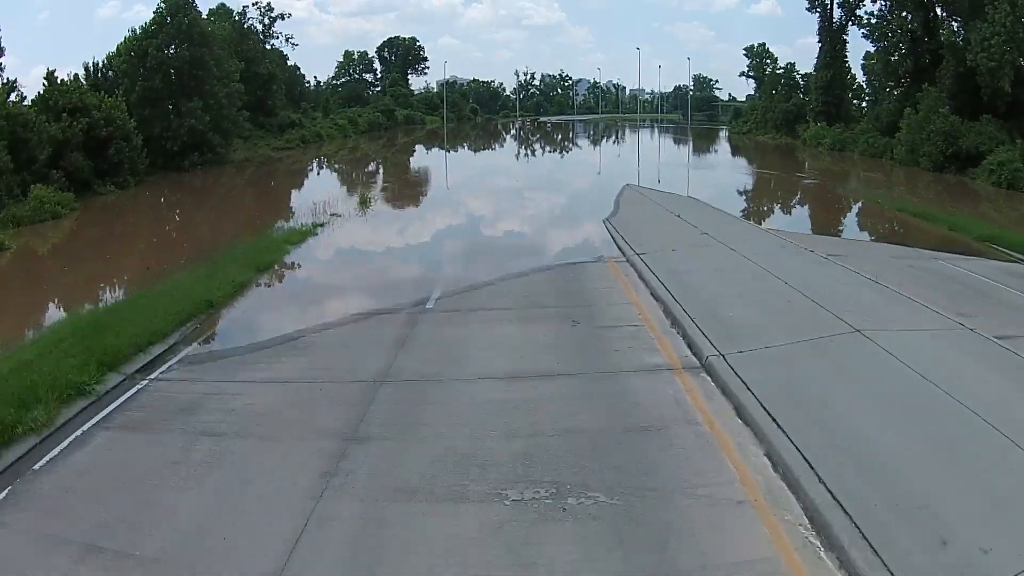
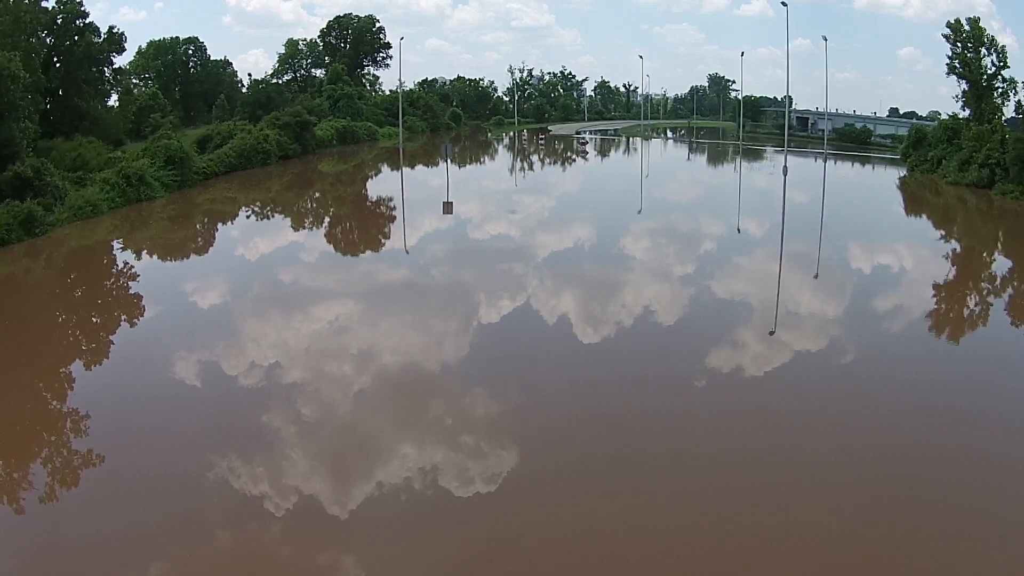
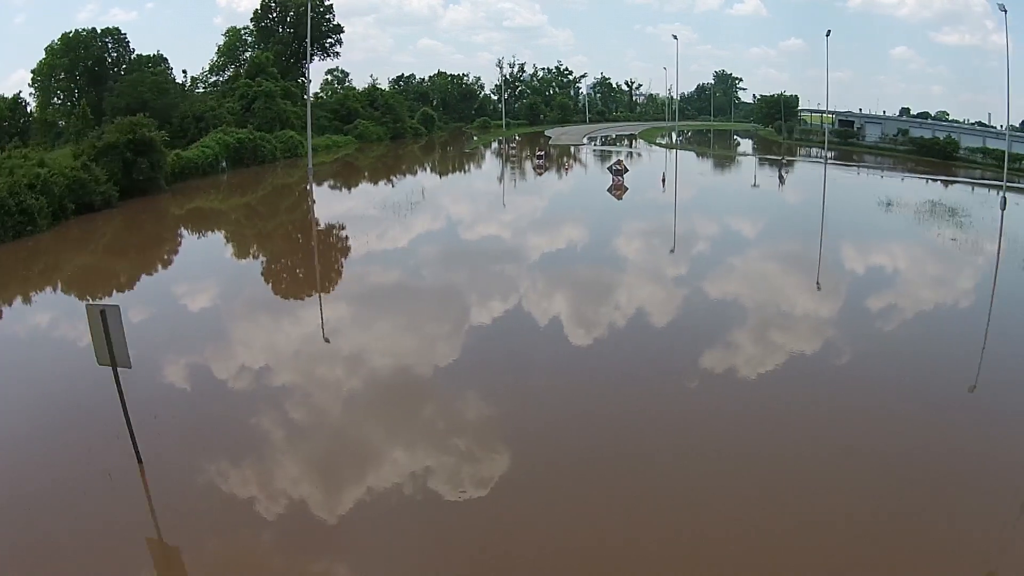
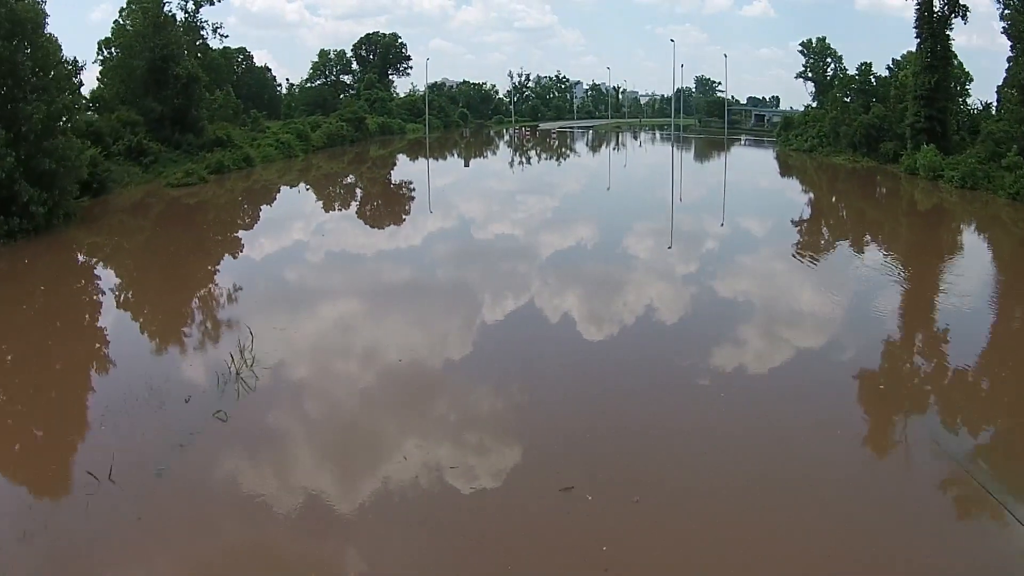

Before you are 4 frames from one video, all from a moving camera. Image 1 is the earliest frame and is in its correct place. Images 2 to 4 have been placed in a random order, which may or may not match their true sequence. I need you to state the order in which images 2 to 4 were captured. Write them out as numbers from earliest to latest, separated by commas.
4, 2, 3
